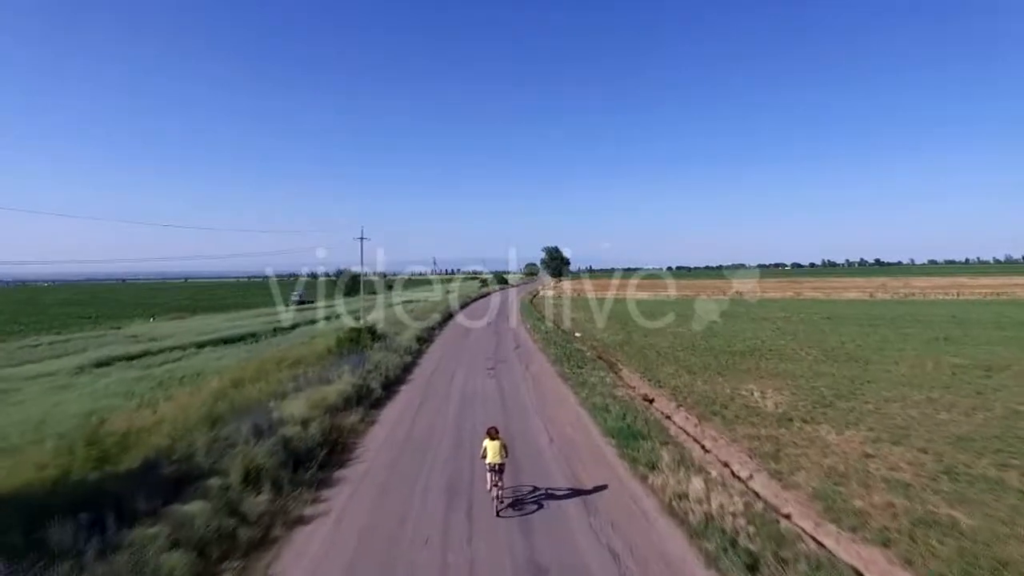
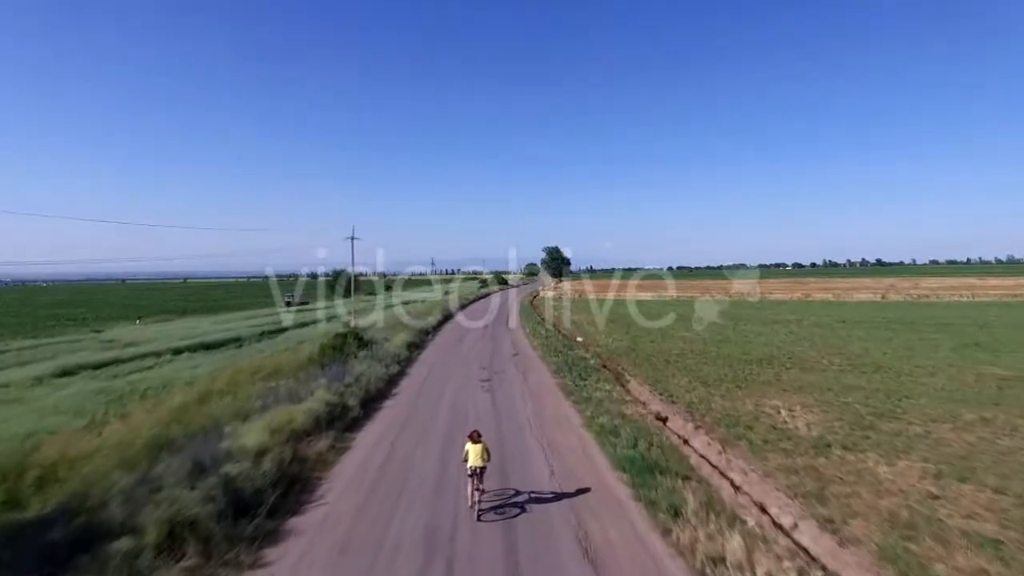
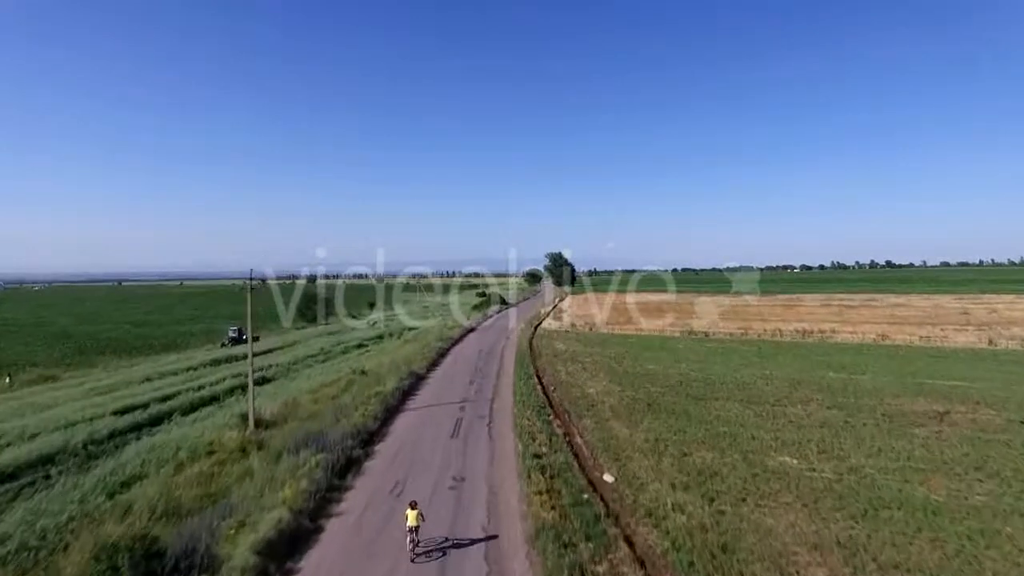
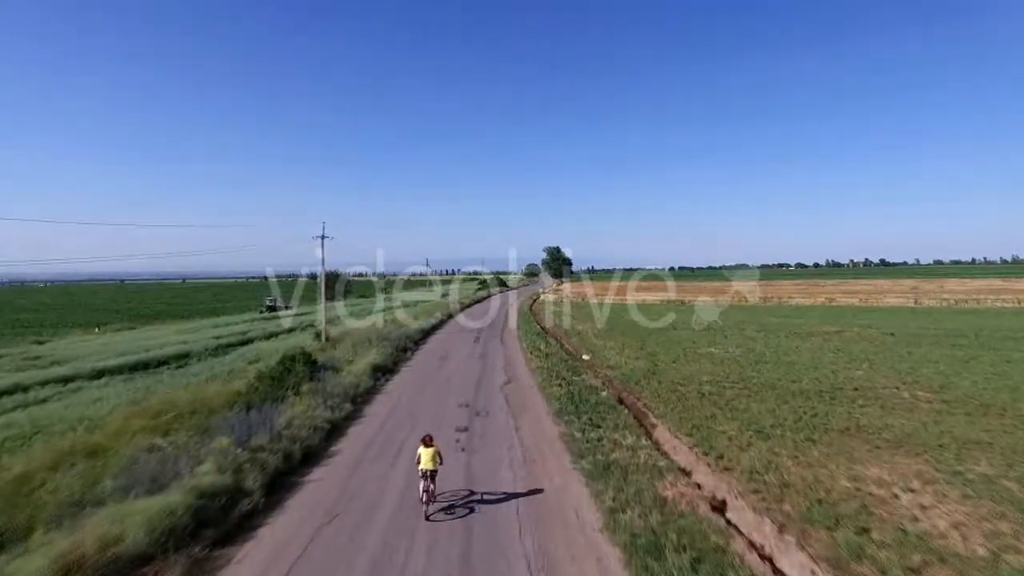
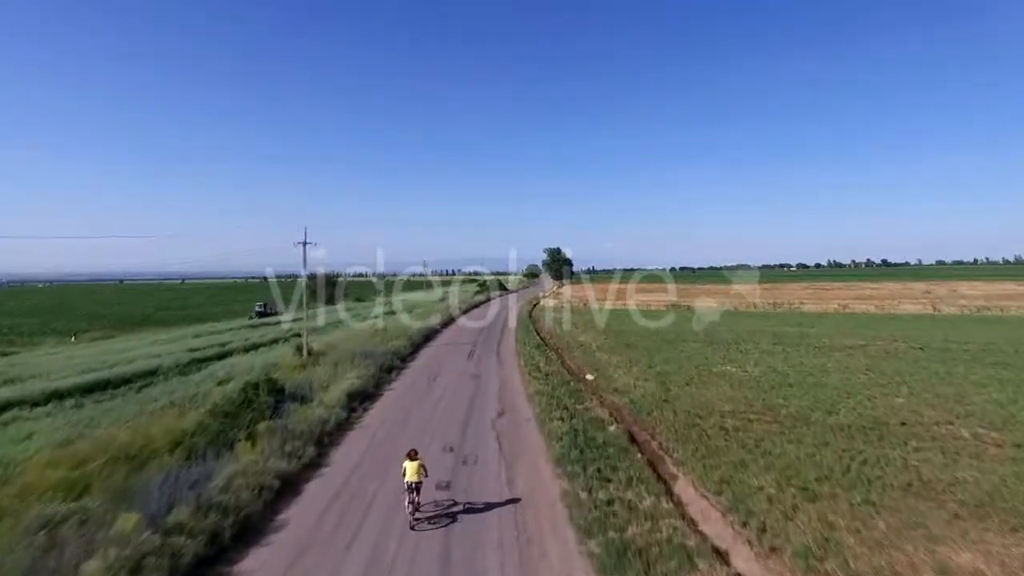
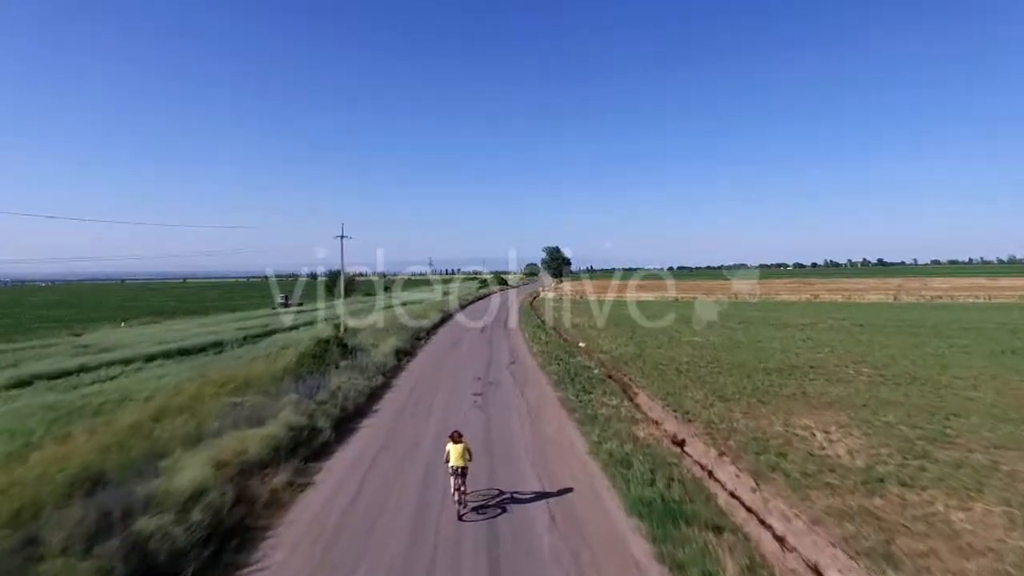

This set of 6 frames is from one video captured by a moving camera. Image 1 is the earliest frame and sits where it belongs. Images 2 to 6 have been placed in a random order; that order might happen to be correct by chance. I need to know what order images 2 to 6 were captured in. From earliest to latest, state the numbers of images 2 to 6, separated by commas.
2, 6, 4, 5, 3
